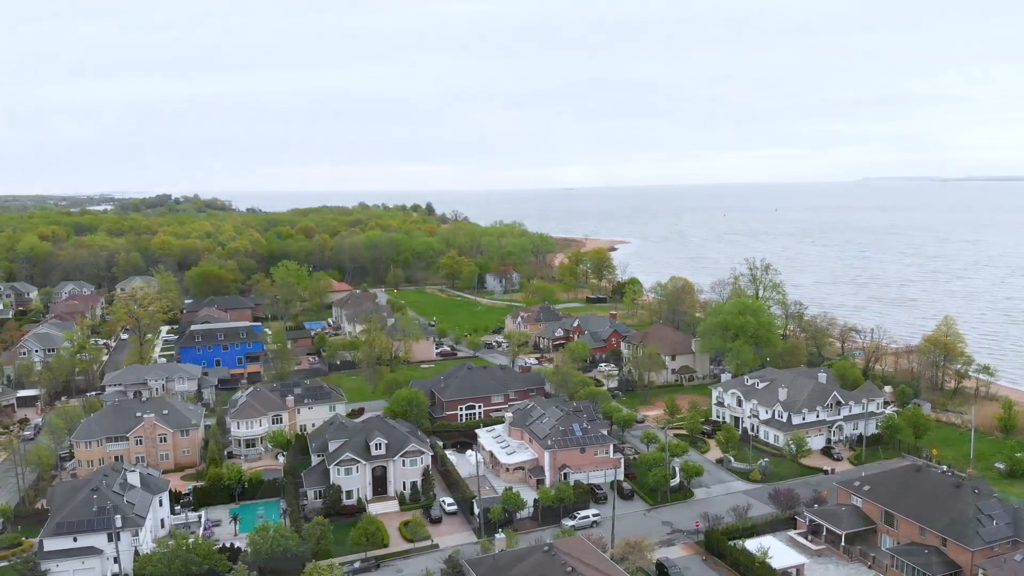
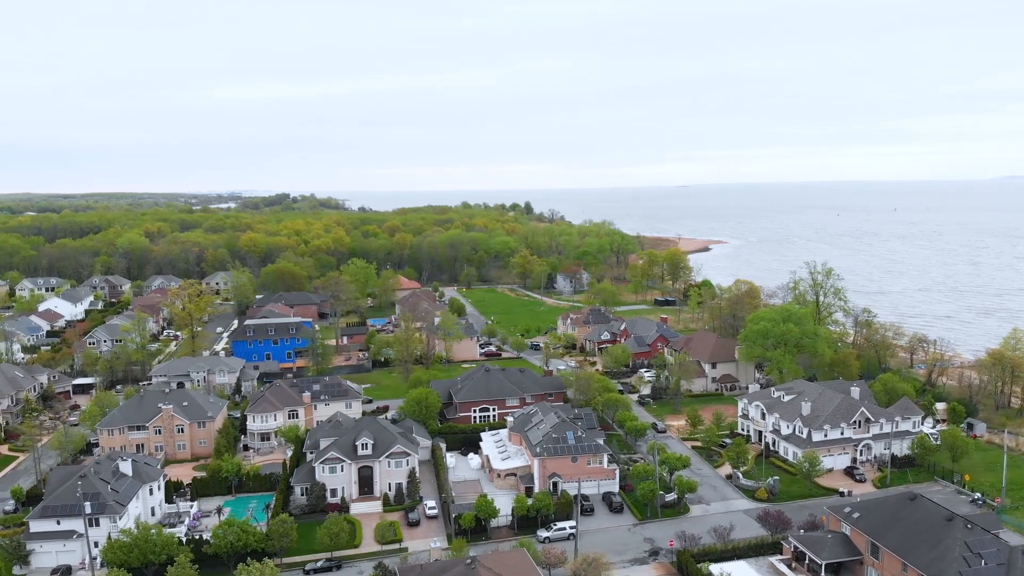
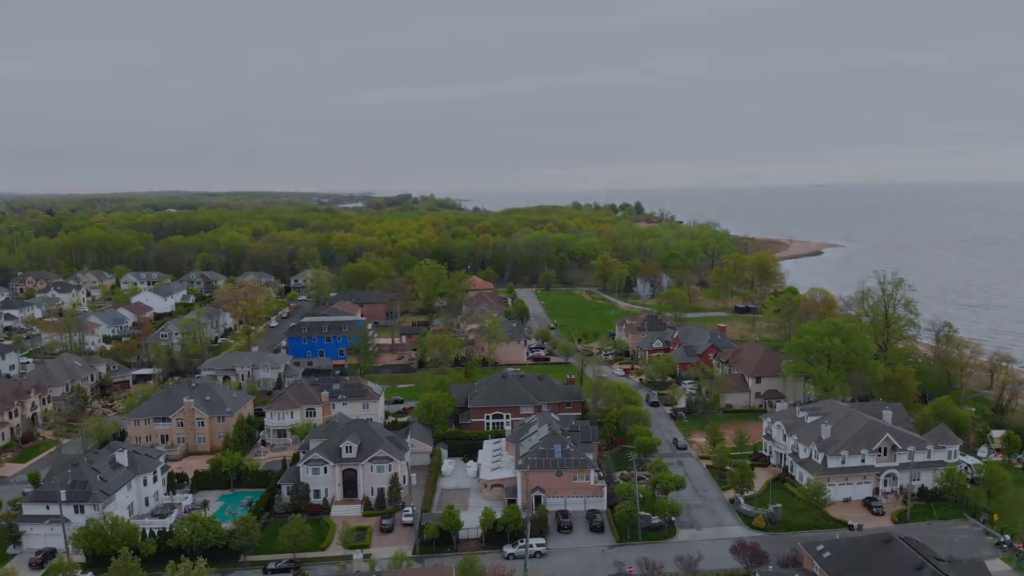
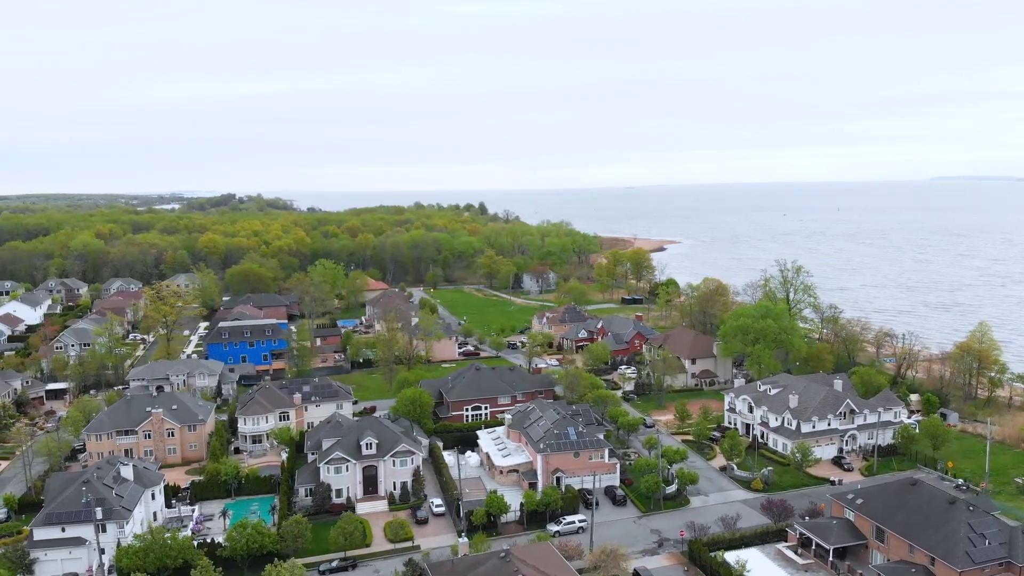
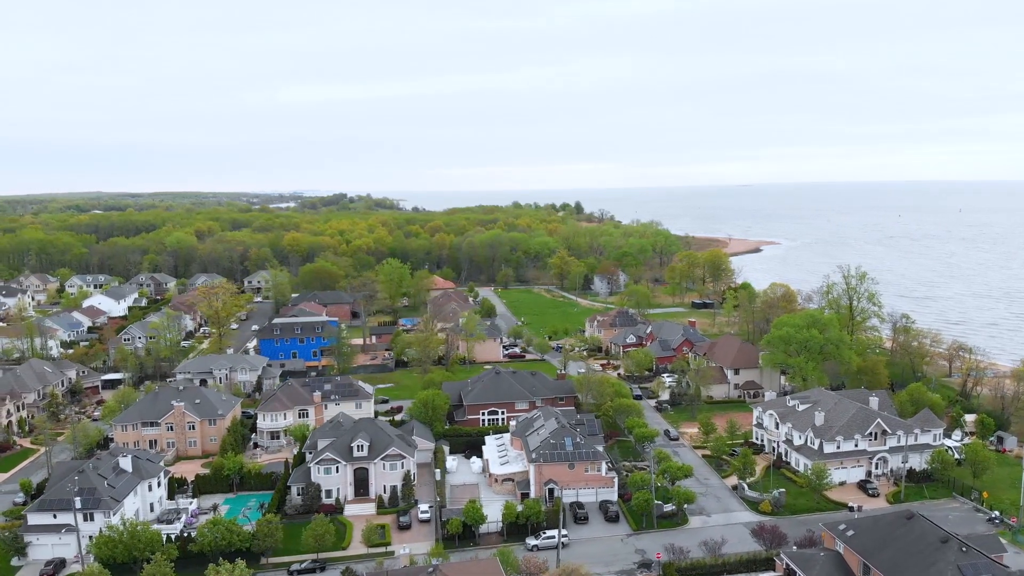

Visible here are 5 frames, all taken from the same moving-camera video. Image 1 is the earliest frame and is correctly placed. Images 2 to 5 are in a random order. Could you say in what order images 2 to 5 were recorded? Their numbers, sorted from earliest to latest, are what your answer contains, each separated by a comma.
4, 2, 5, 3
